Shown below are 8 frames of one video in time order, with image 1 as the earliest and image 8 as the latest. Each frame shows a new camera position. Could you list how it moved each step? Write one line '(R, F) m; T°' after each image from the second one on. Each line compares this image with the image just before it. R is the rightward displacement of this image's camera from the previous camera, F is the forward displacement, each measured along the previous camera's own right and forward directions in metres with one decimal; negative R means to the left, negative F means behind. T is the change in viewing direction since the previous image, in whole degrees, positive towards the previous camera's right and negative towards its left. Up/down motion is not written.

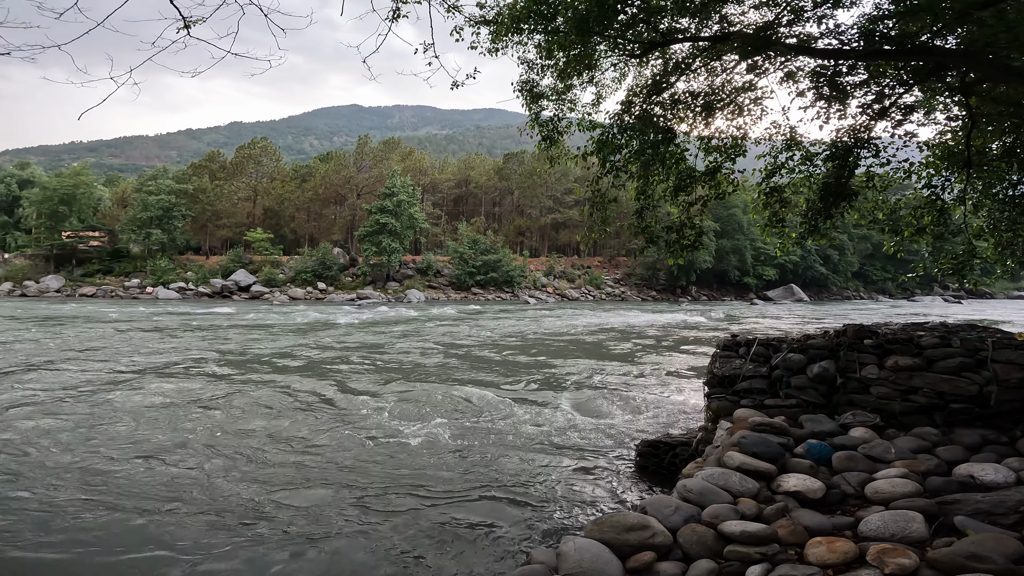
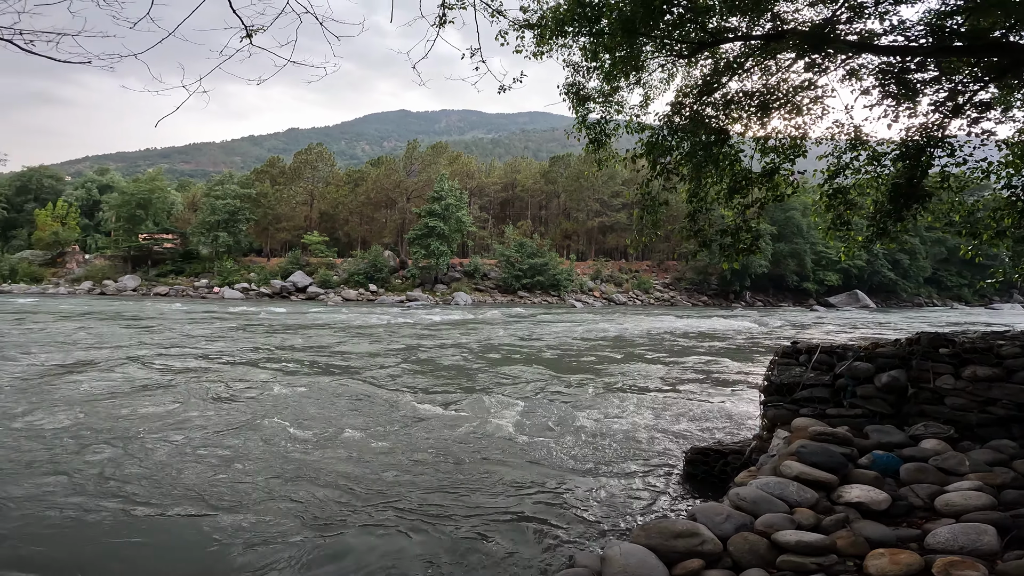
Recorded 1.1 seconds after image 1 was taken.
(-0.8, 0.0) m; -2°
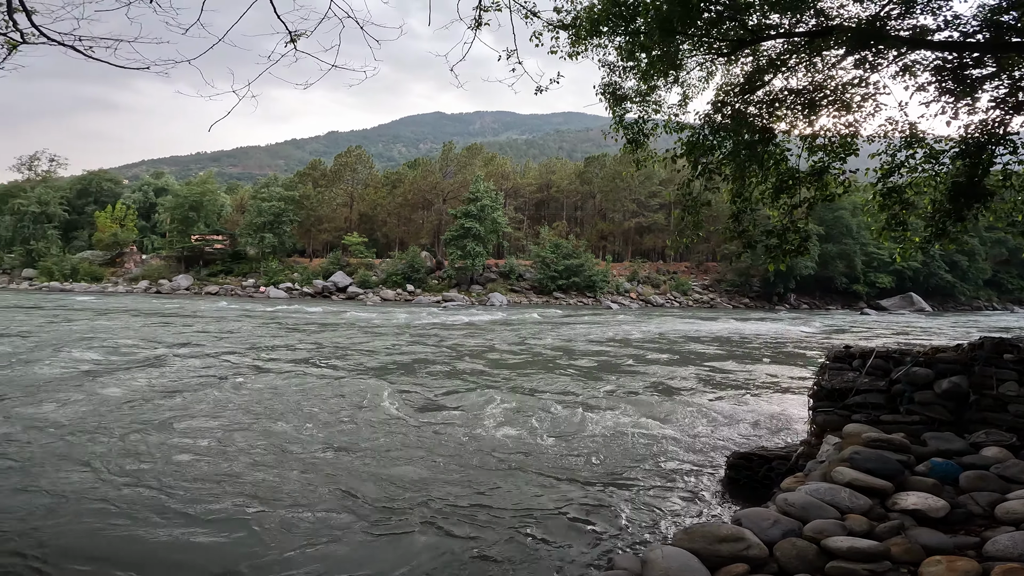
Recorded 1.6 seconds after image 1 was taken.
(-0.6, 0.0) m; -1°
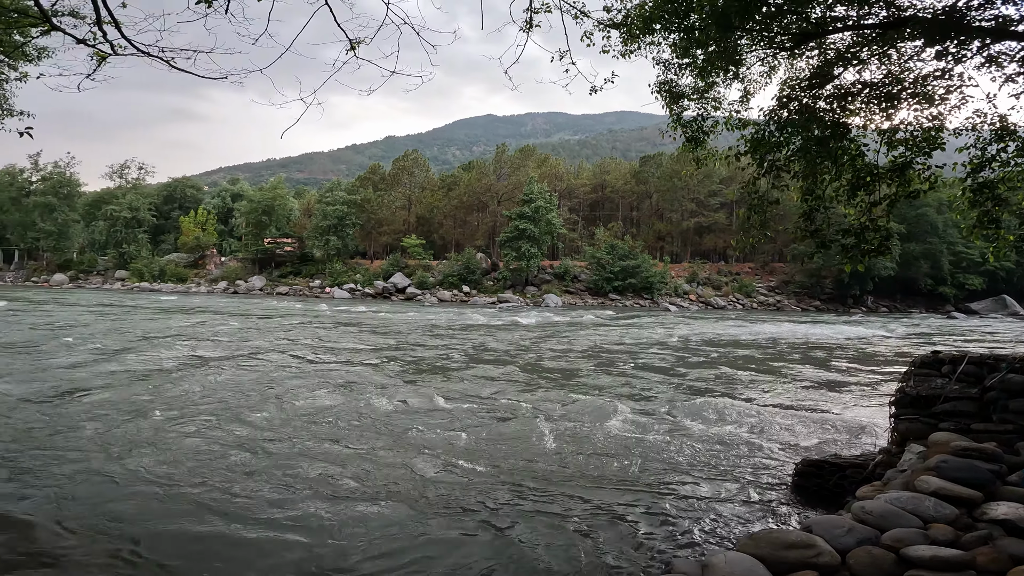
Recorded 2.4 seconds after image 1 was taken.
(-0.9, 0.0) m; -2°
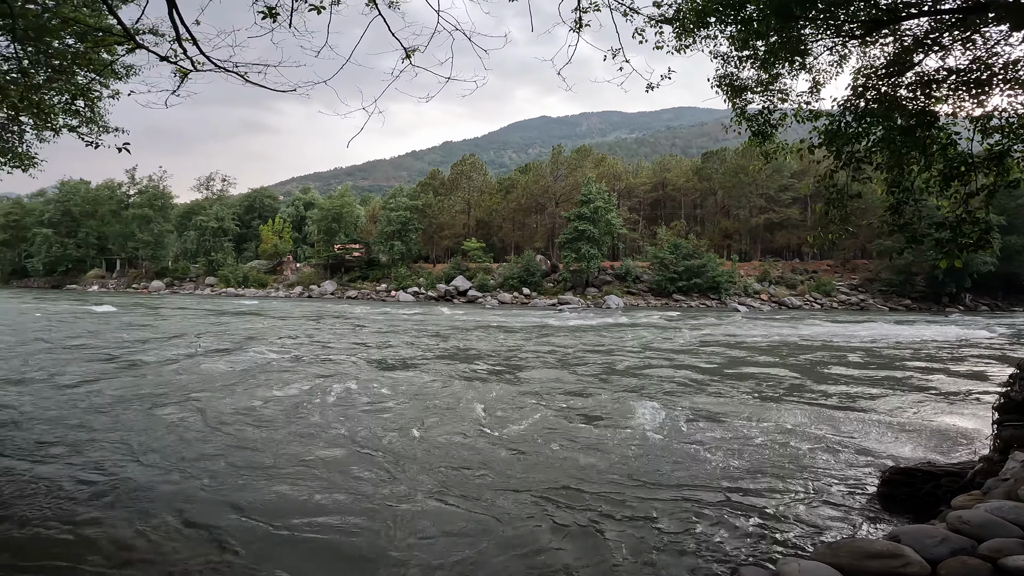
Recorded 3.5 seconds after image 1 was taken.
(-1.0, 0.0) m; -2°
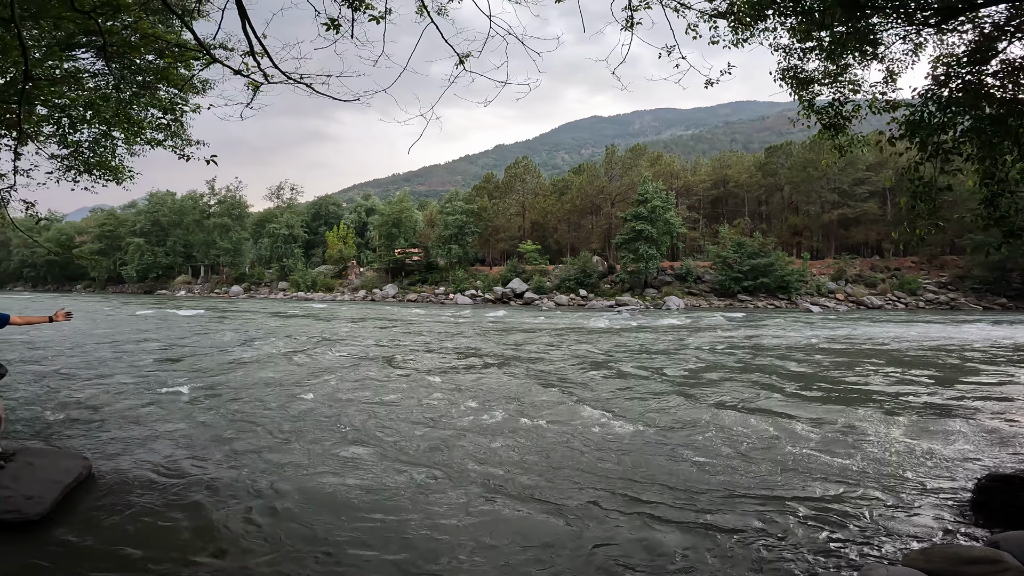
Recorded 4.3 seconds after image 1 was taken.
(-0.9, 0.0) m; -2°
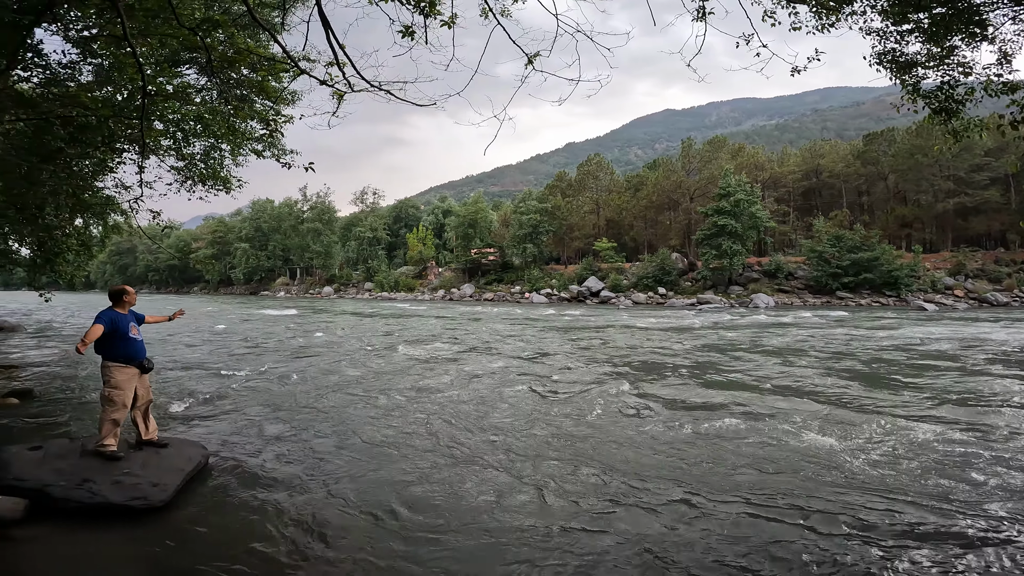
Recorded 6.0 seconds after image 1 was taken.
(-1.2, 0.0) m; -3°
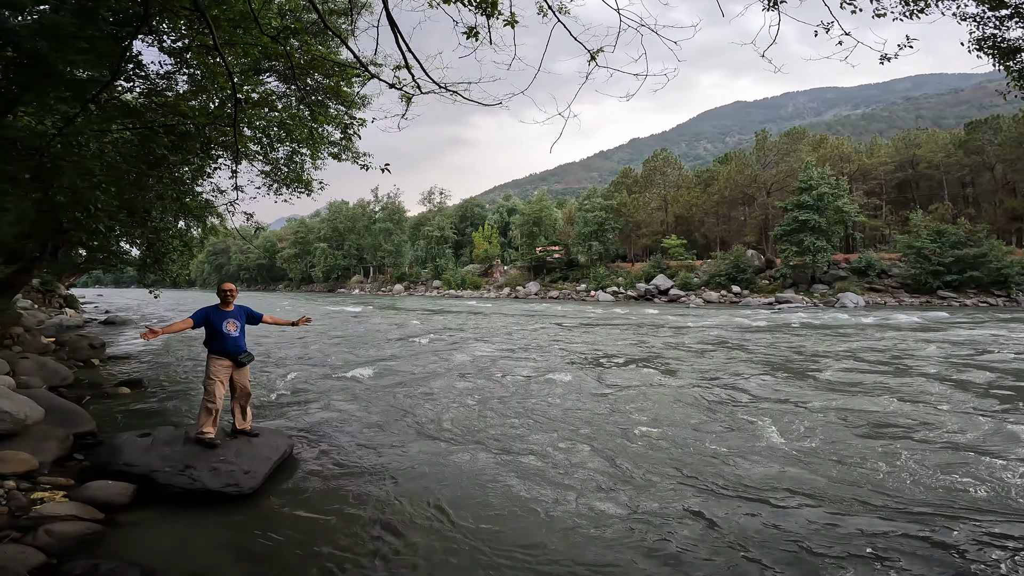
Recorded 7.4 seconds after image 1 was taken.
(-1.0, 0.0) m; -2°
